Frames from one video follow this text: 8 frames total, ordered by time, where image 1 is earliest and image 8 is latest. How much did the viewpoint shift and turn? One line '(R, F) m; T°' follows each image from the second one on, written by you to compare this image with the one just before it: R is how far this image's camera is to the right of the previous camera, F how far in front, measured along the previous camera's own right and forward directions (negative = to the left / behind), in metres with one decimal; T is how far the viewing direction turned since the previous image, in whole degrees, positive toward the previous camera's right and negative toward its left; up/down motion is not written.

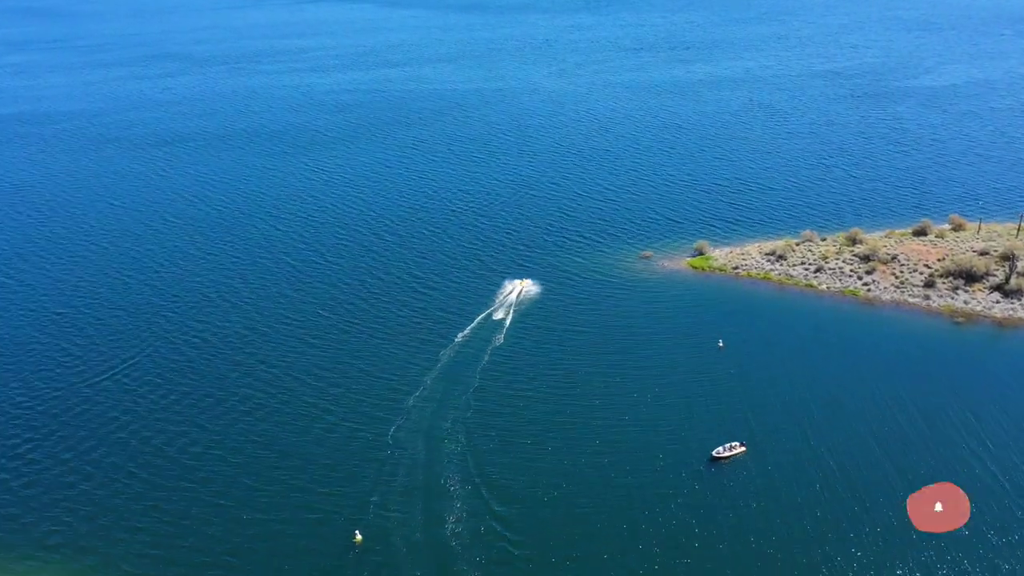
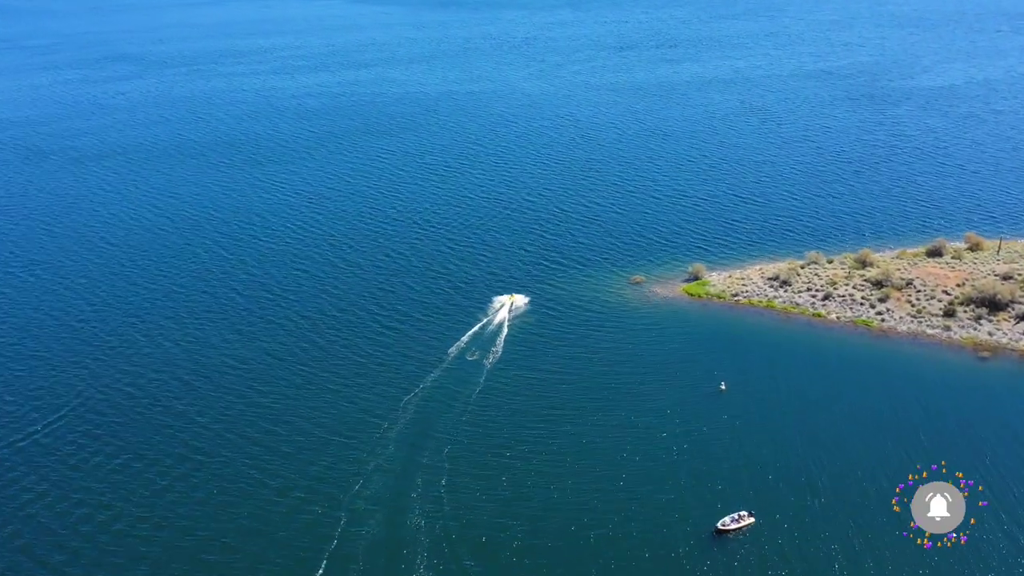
(+0.8, +11.7) m; +1°
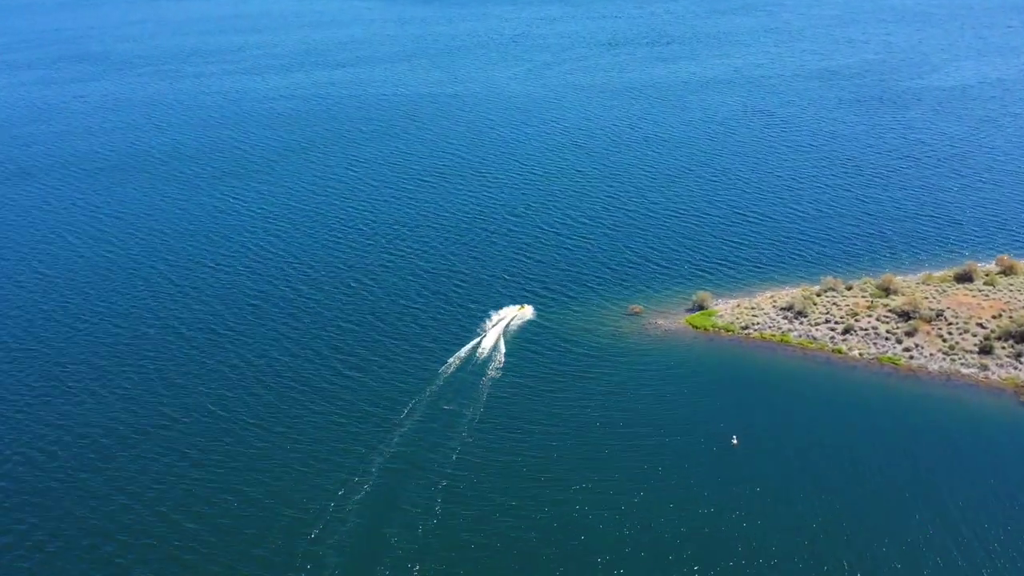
(+0.7, +12.2) m; +1°
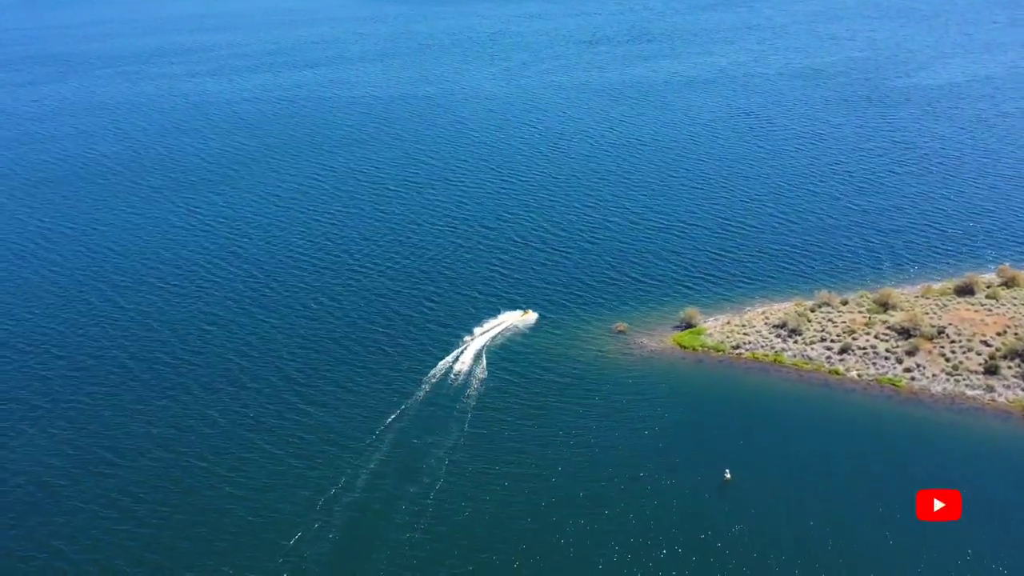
(+0.5, +6.6) m; +1°
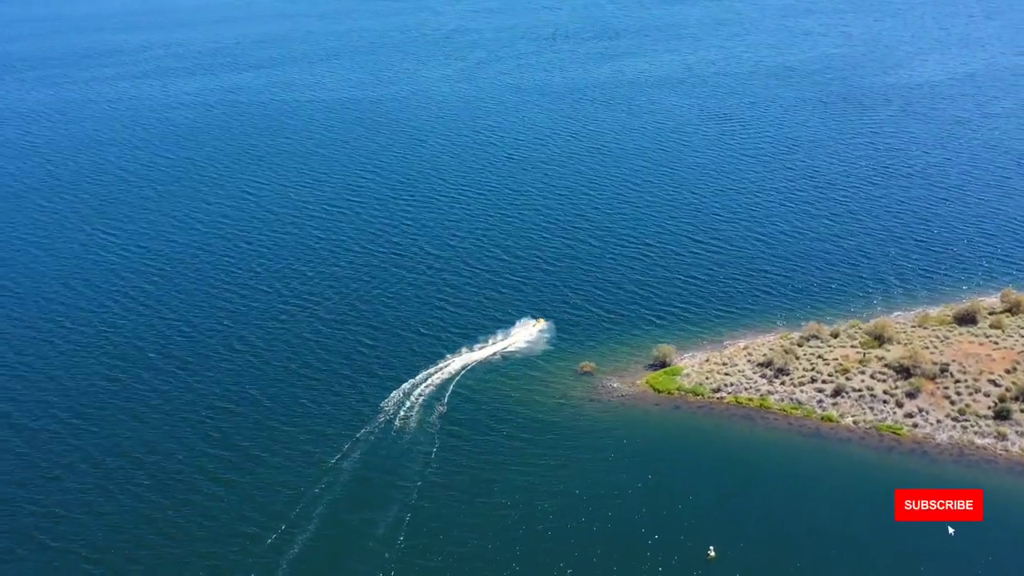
(+1.5, +11.4) m; +2°
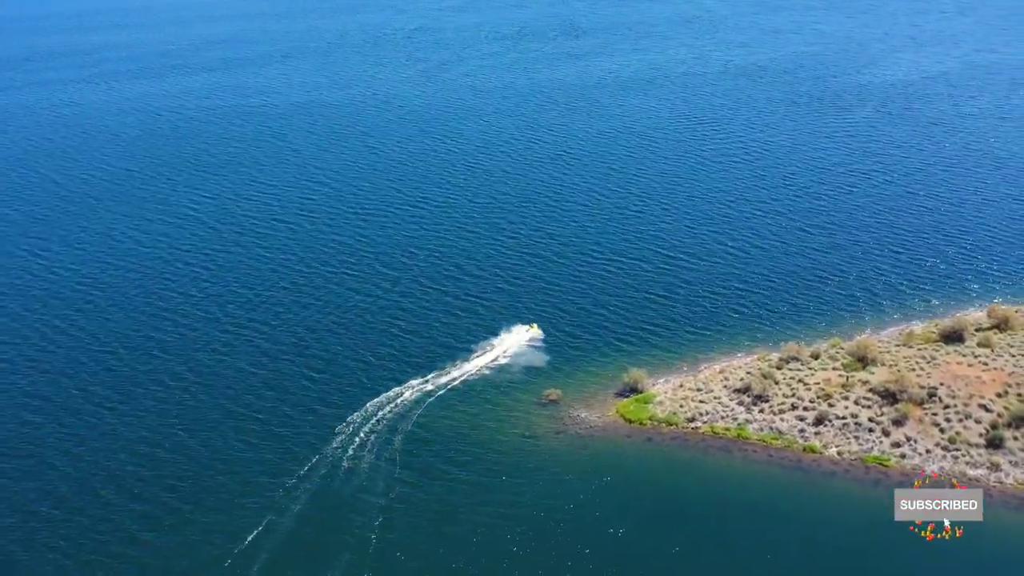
(+1.2, +6.2) m; +2°
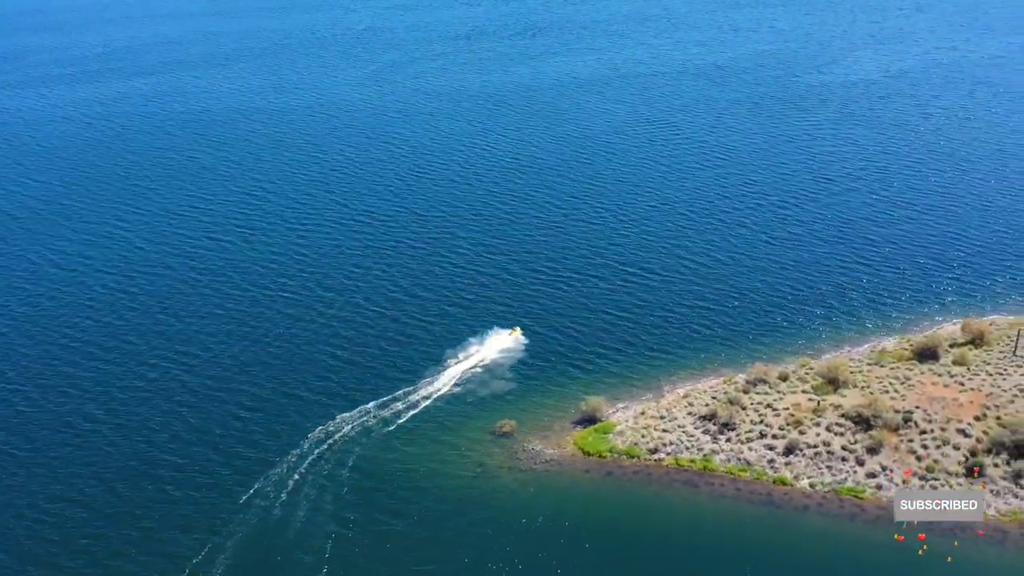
(+1.2, +5.8) m; +2°
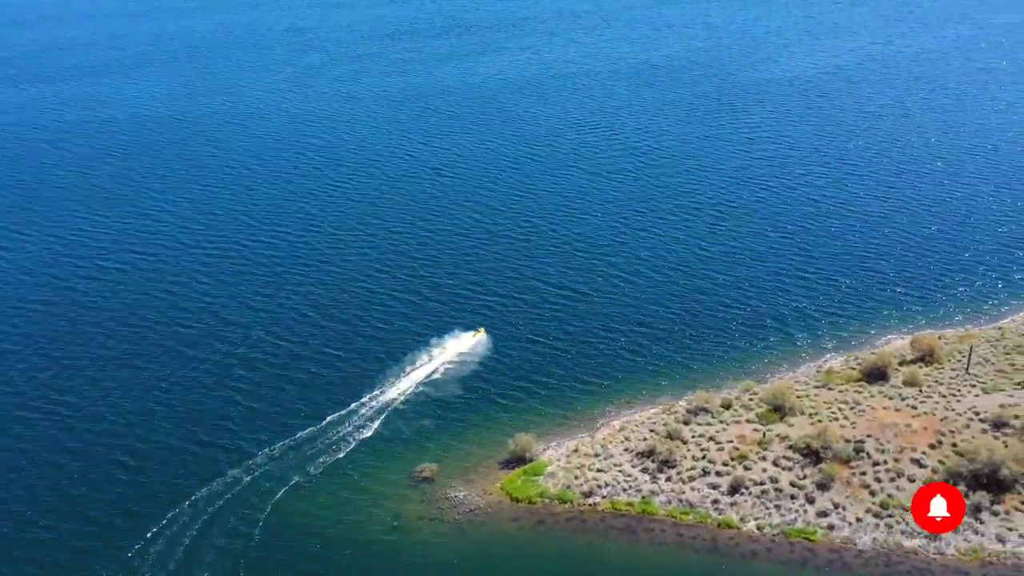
(+2.1, +7.0) m; +3°
